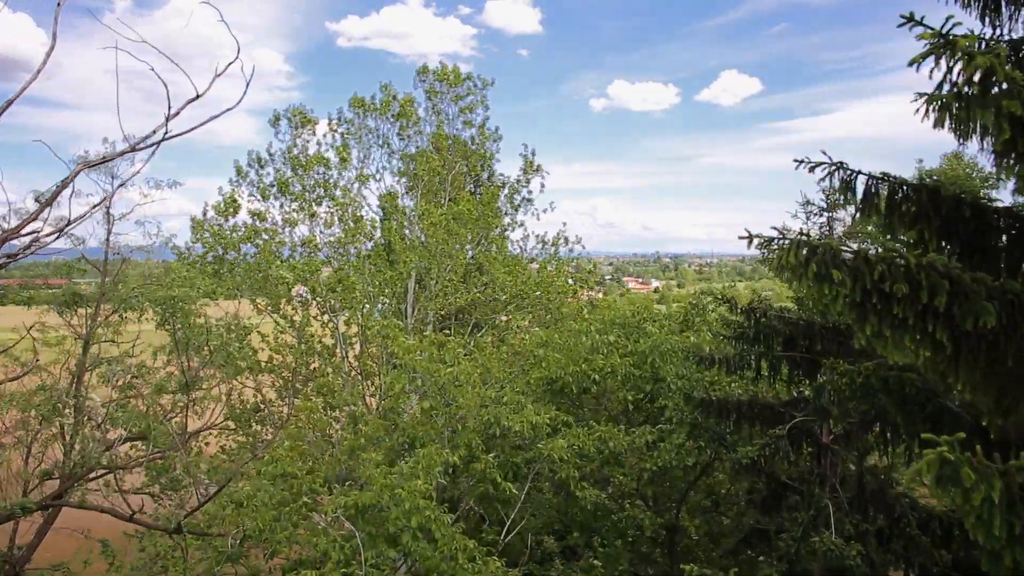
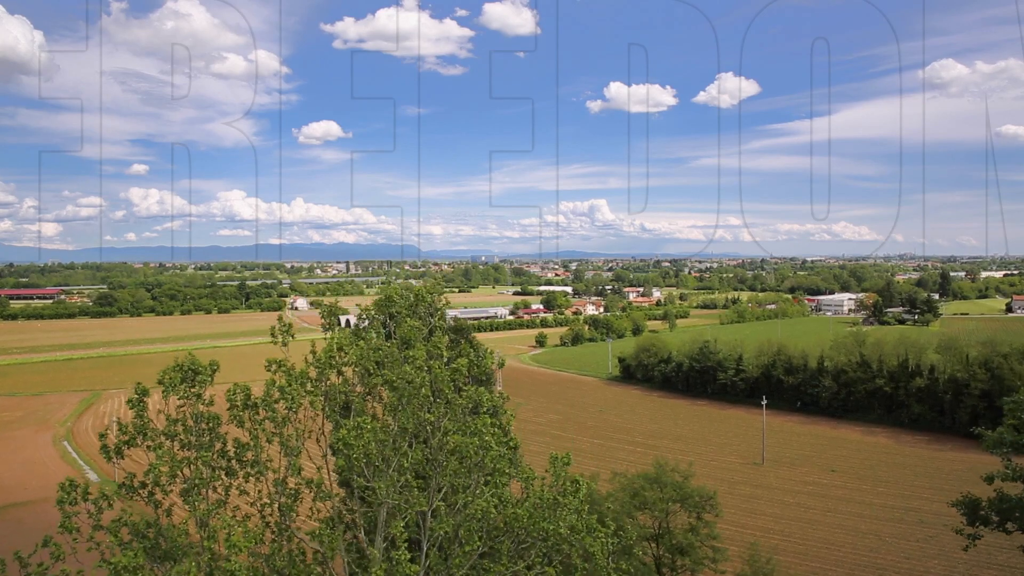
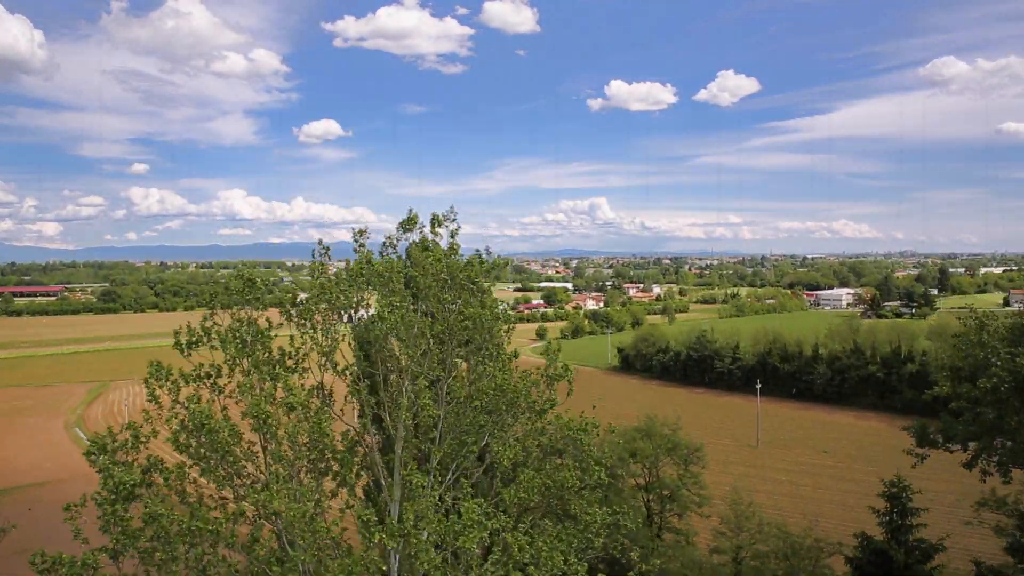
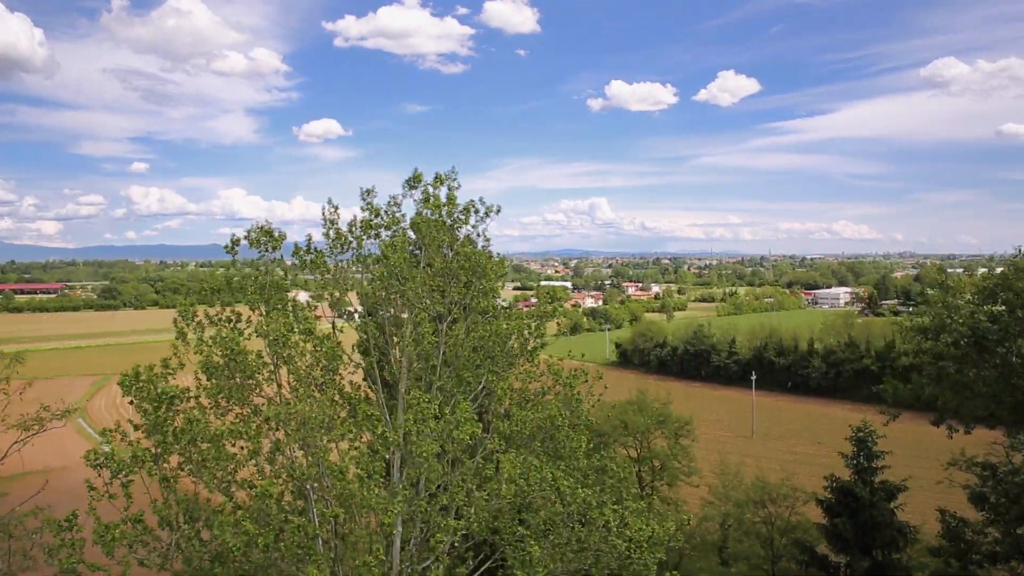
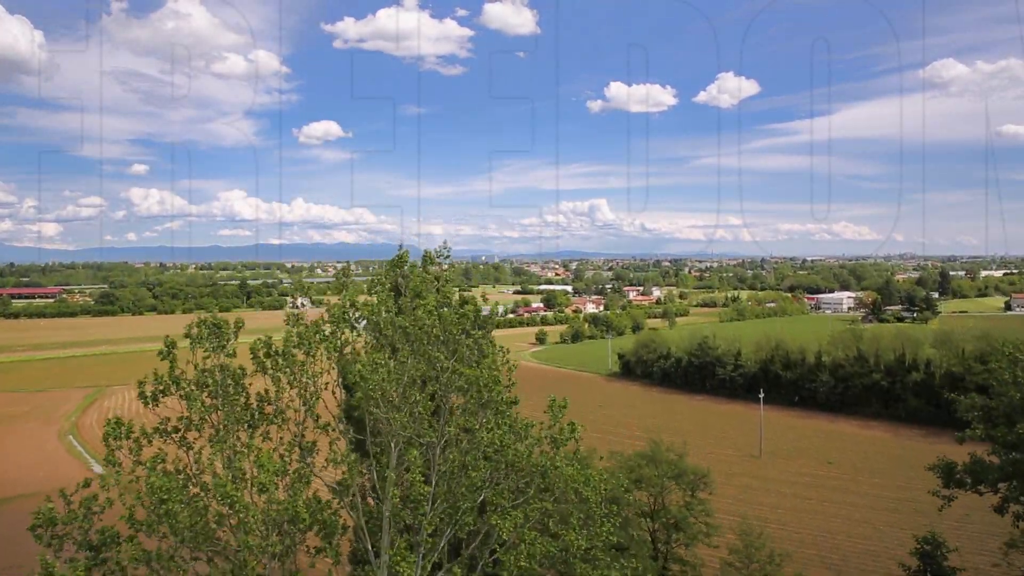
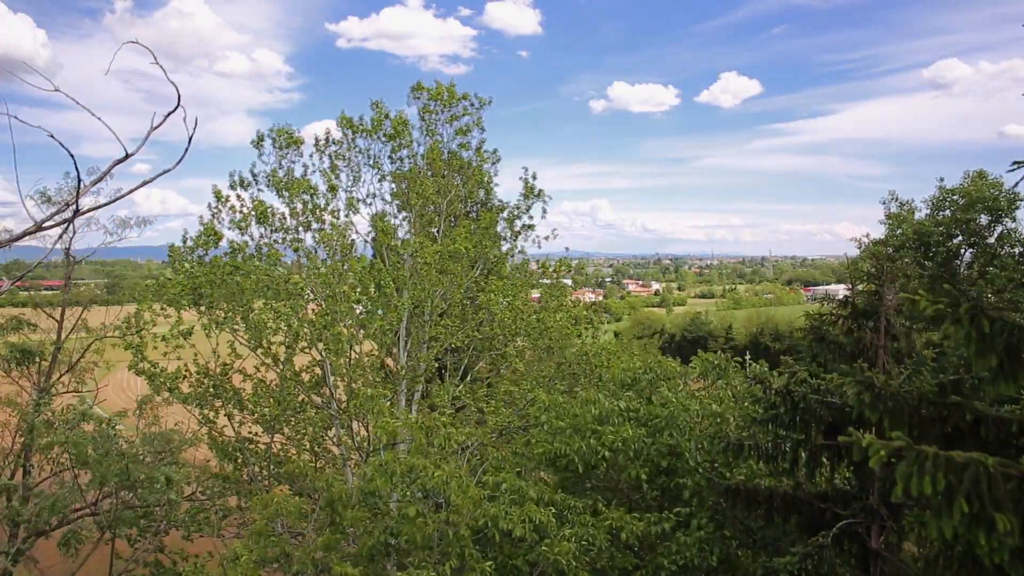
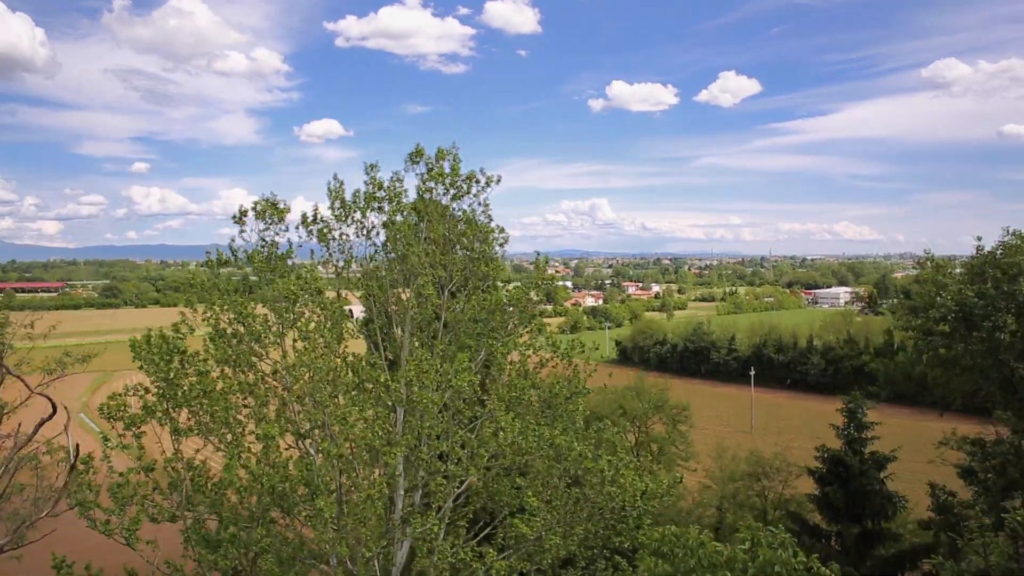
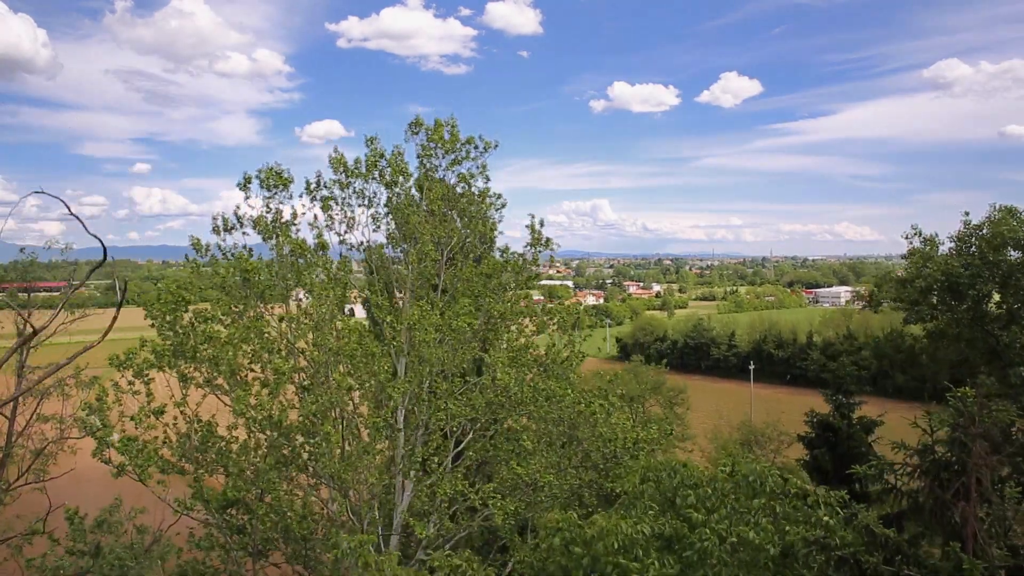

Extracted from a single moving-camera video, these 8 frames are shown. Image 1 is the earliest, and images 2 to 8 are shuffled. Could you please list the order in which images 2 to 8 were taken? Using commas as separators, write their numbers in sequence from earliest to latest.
6, 8, 7, 4, 3, 5, 2
